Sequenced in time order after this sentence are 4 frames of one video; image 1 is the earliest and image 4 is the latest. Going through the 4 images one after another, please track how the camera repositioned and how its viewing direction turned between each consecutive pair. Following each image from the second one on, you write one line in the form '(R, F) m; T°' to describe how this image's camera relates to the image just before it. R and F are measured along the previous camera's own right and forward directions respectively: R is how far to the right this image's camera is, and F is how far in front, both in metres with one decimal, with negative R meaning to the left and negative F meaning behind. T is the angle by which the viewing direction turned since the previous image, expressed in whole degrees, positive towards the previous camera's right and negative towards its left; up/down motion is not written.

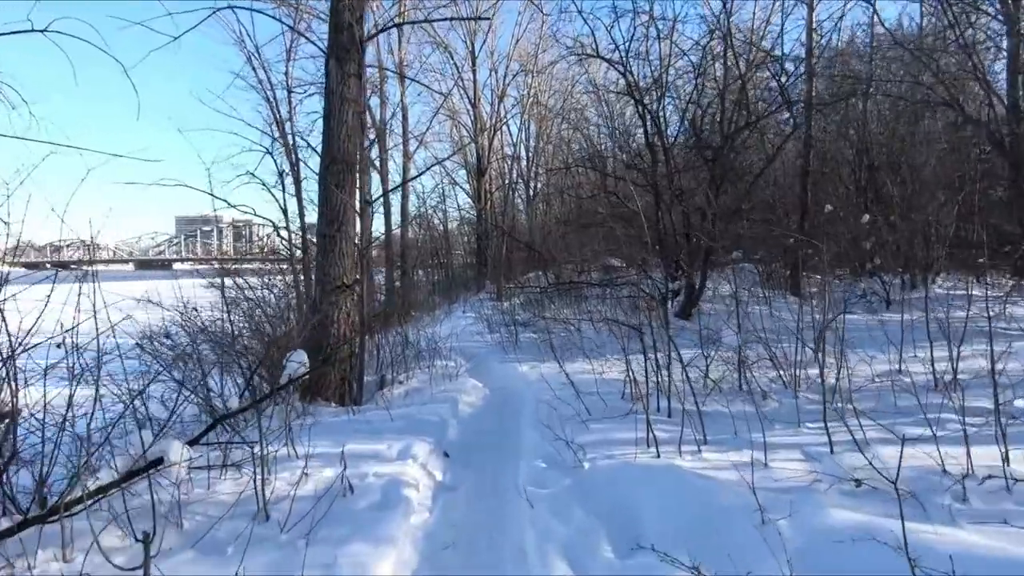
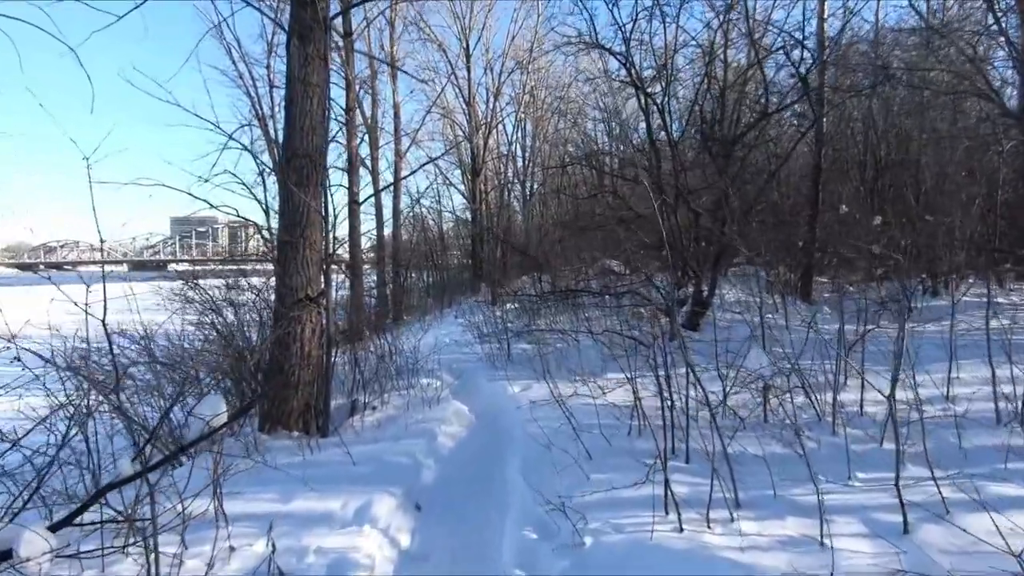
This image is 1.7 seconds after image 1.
(+0.1, +0.9) m; 0°
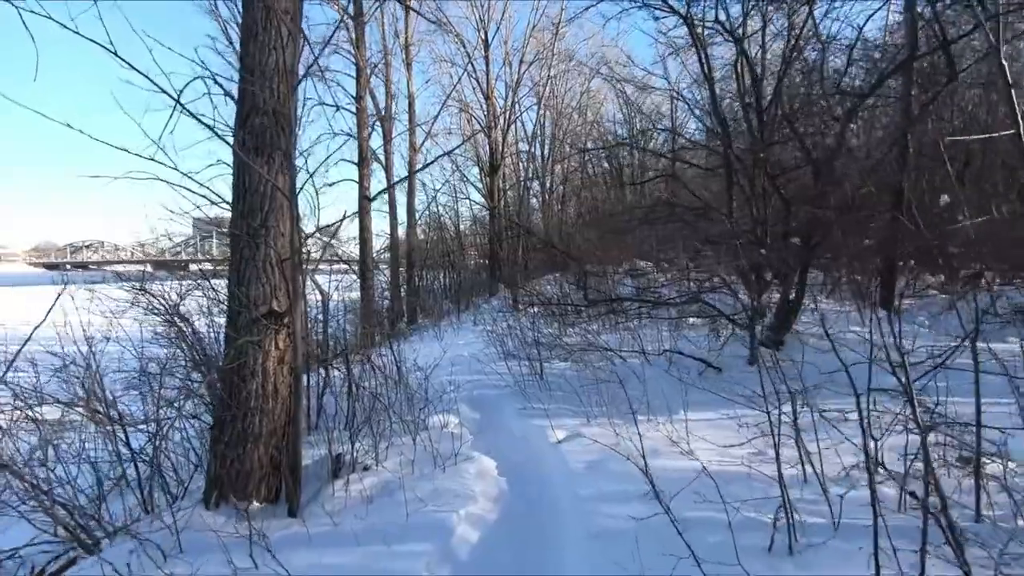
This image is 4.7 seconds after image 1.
(-0.3, +1.9) m; -2°
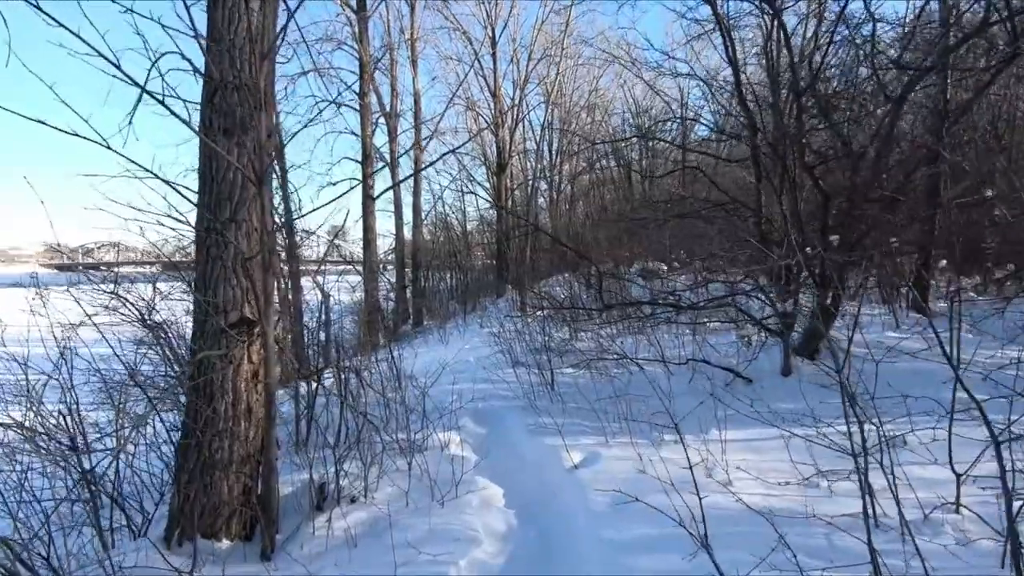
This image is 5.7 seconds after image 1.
(0.0, +0.6) m; -1°
